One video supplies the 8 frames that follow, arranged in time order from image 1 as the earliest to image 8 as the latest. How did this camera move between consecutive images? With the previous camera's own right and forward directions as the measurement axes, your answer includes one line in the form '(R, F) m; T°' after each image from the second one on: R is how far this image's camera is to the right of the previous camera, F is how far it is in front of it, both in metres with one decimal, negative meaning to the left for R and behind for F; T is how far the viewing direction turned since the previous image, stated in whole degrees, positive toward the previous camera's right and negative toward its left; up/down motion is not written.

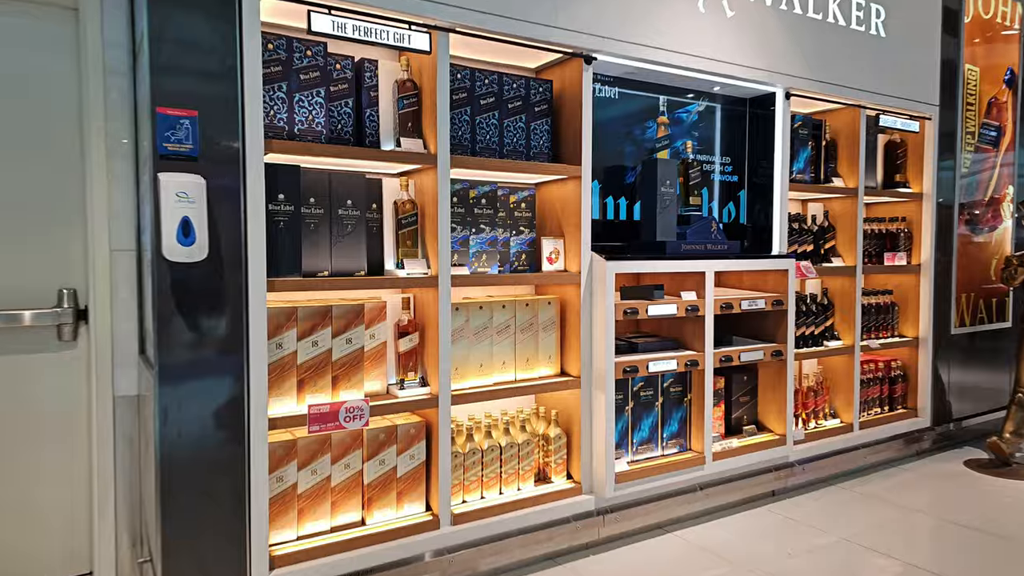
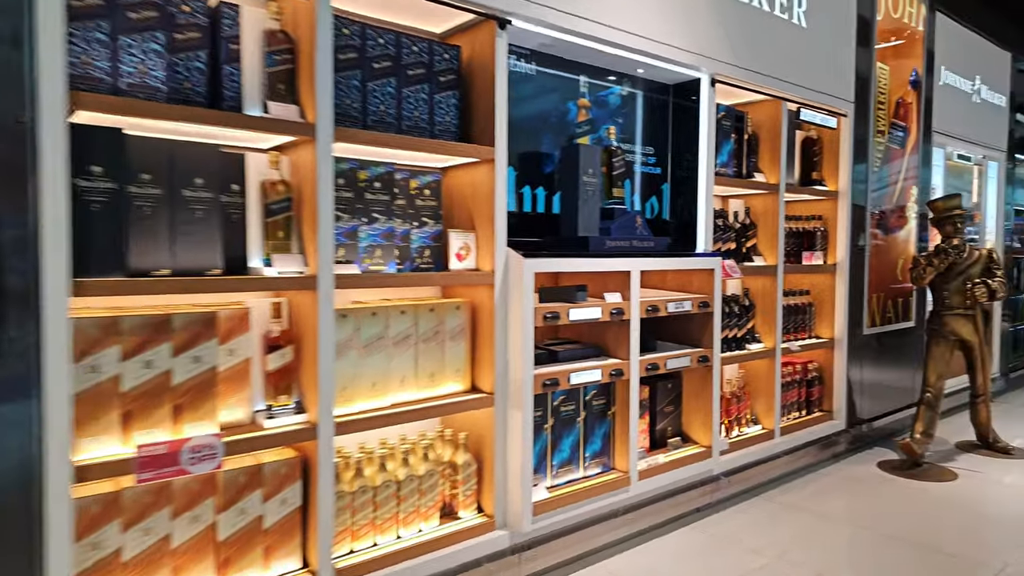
(0.0, +0.4) m; +8°
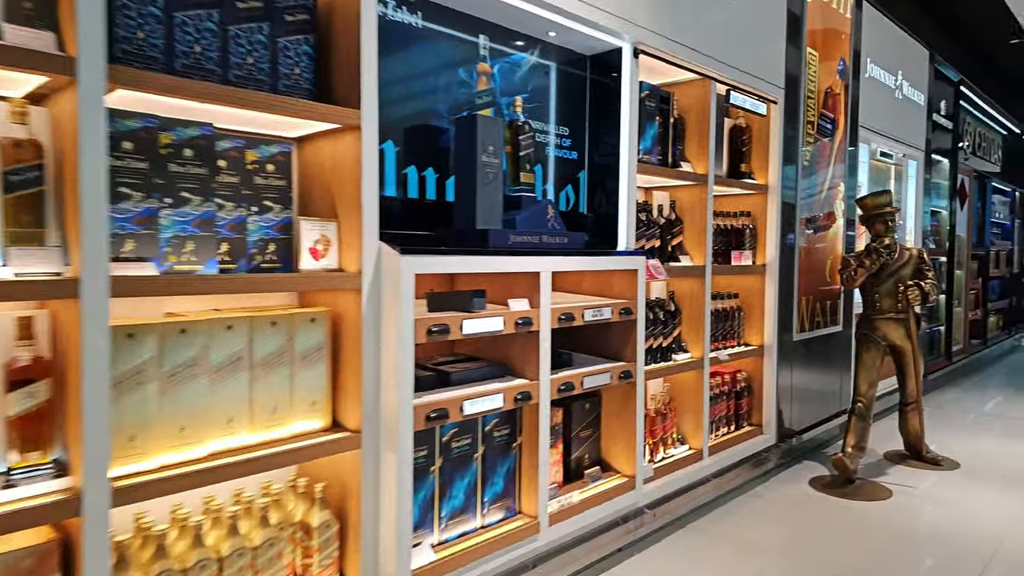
(+0.2, +0.5) m; +7°
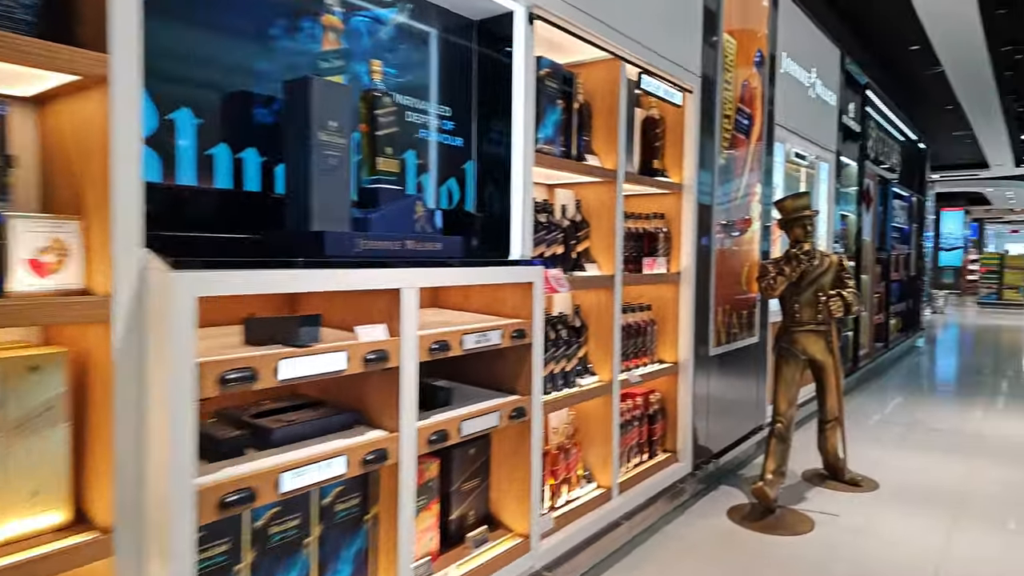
(+0.2, +0.5) m; +7°
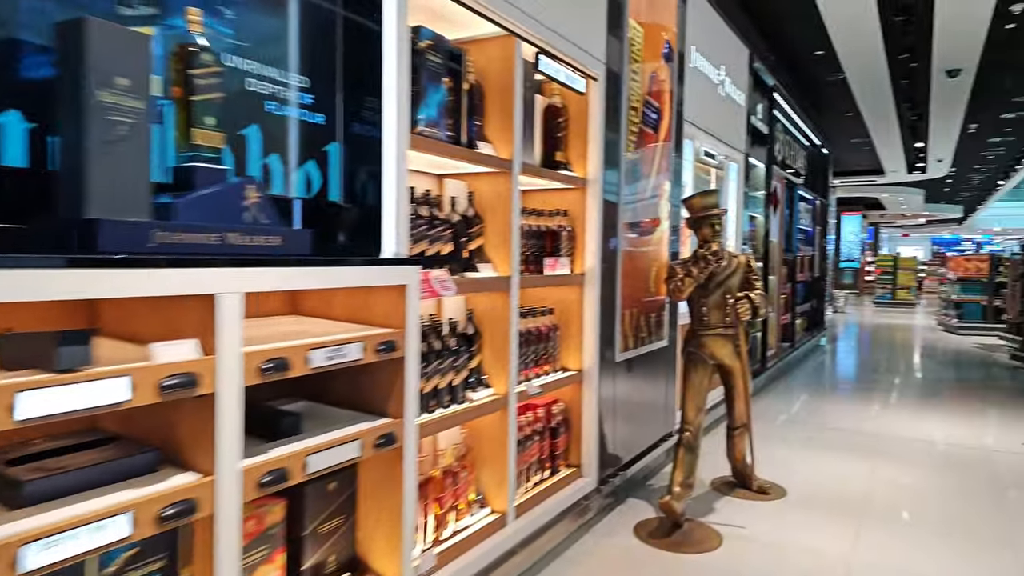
(+0.2, +0.3) m; +7°
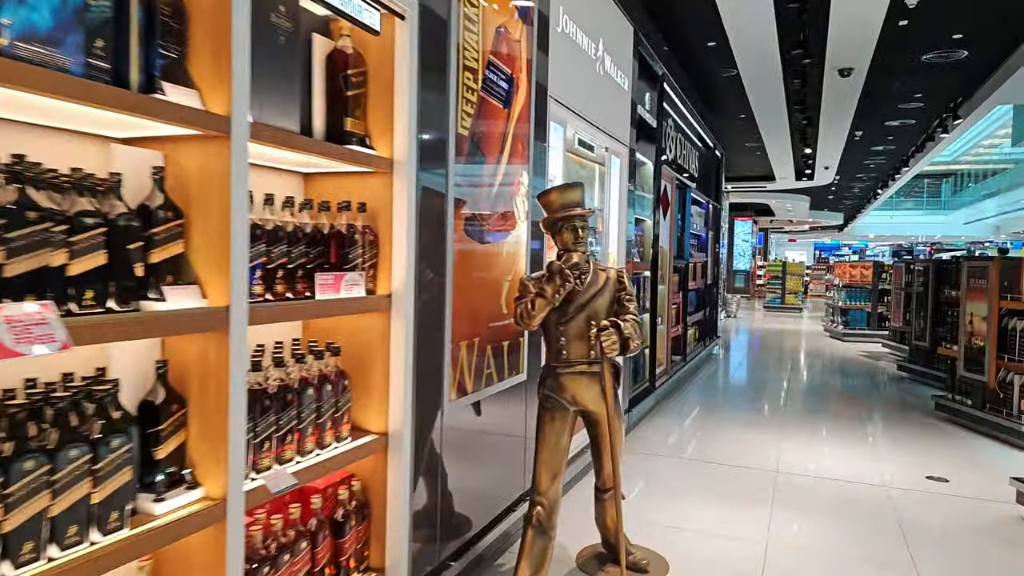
(+0.5, +0.9) m; +8°
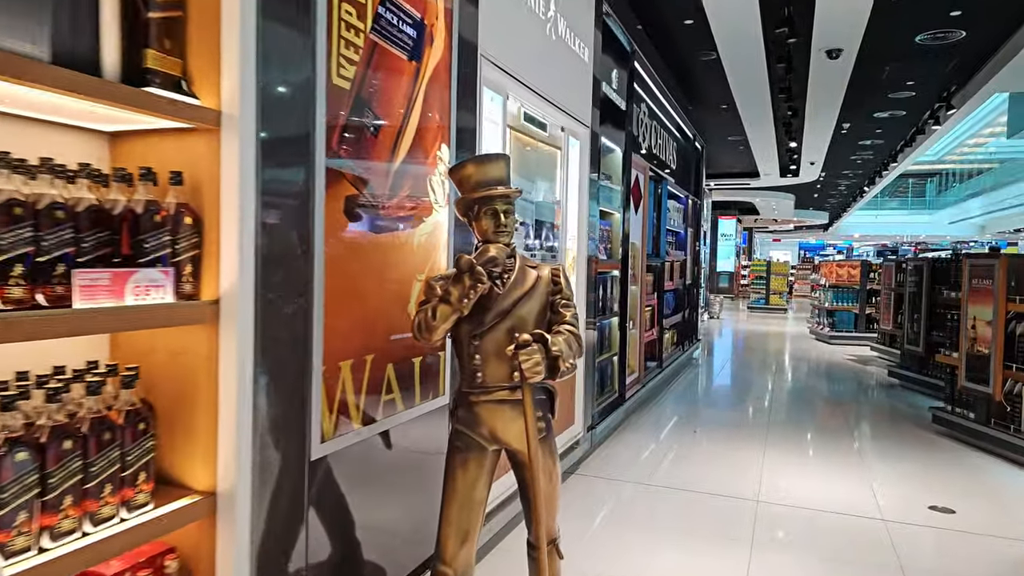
(+0.3, +0.6) m; +1°
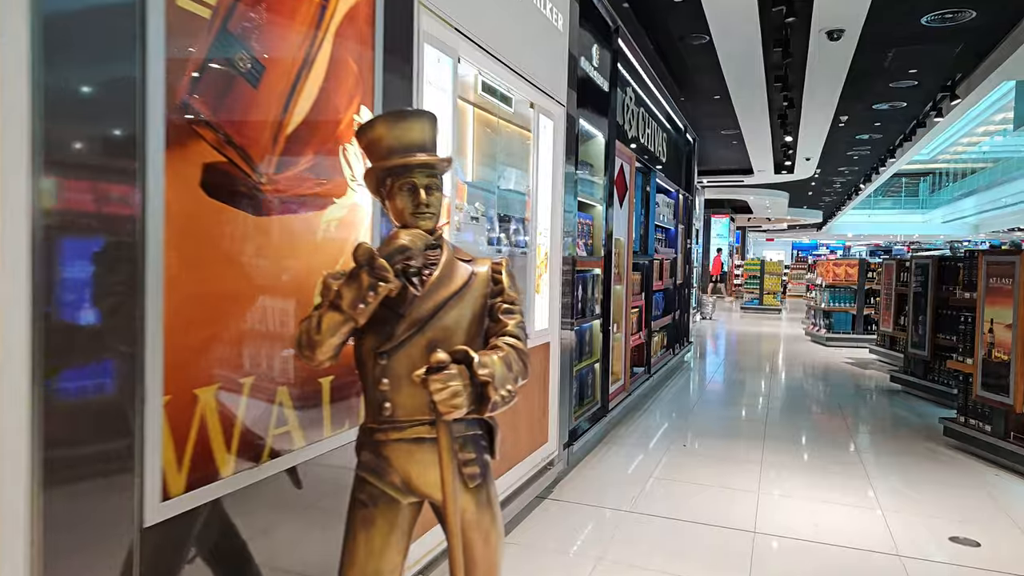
(+0.2, +0.5) m; +1°
